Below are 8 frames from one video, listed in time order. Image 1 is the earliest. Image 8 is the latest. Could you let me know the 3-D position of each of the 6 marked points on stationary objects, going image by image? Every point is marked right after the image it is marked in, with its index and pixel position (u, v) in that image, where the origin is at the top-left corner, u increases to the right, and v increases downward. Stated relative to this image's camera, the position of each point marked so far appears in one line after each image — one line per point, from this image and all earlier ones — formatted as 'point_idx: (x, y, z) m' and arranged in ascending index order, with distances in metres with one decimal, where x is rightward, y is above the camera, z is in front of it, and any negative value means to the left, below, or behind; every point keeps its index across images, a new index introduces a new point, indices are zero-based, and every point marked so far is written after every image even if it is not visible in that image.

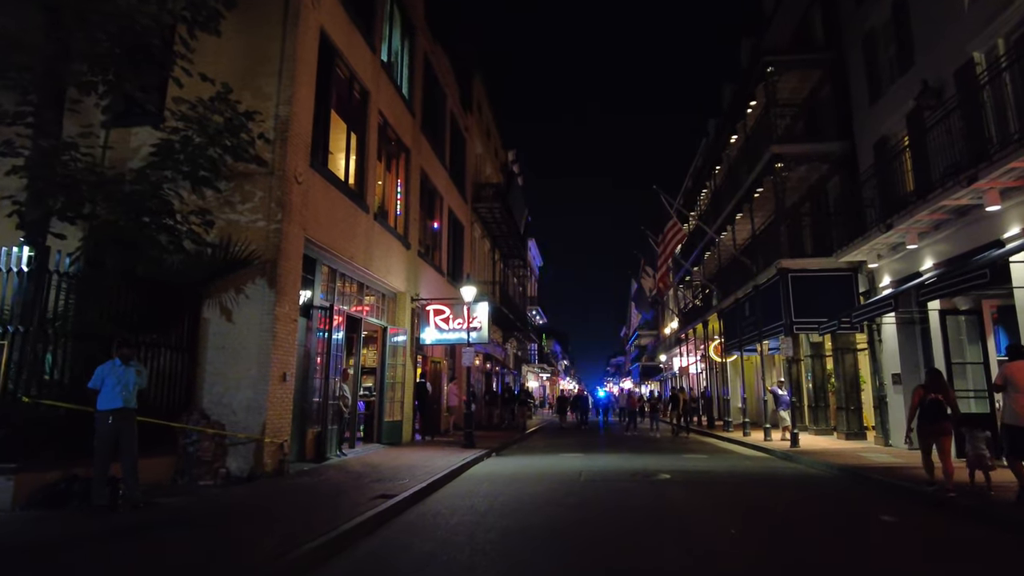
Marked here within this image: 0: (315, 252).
0: (-4.0, +0.7, +12.8) m
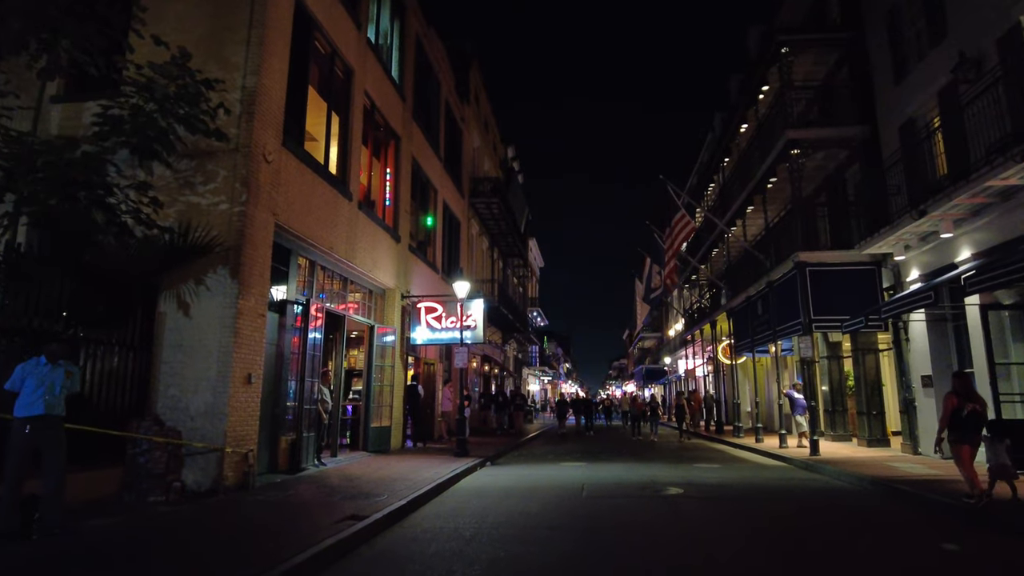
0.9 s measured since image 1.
0: (-4.1, +0.9, +11.6) m
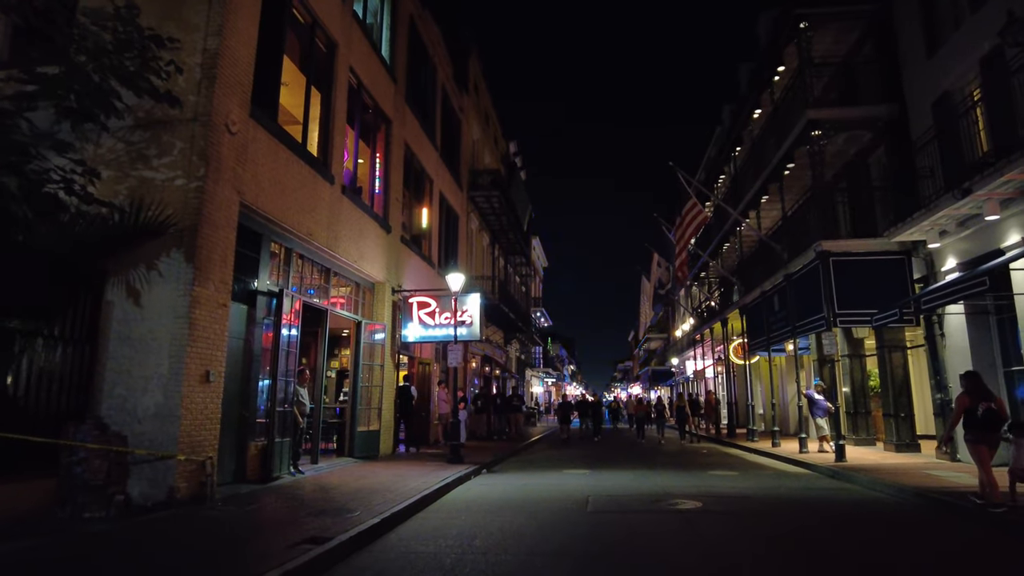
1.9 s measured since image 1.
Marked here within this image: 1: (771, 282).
0: (-4.1, +1.0, +10.4) m
1: (+7.6, +0.2, +19.0) m
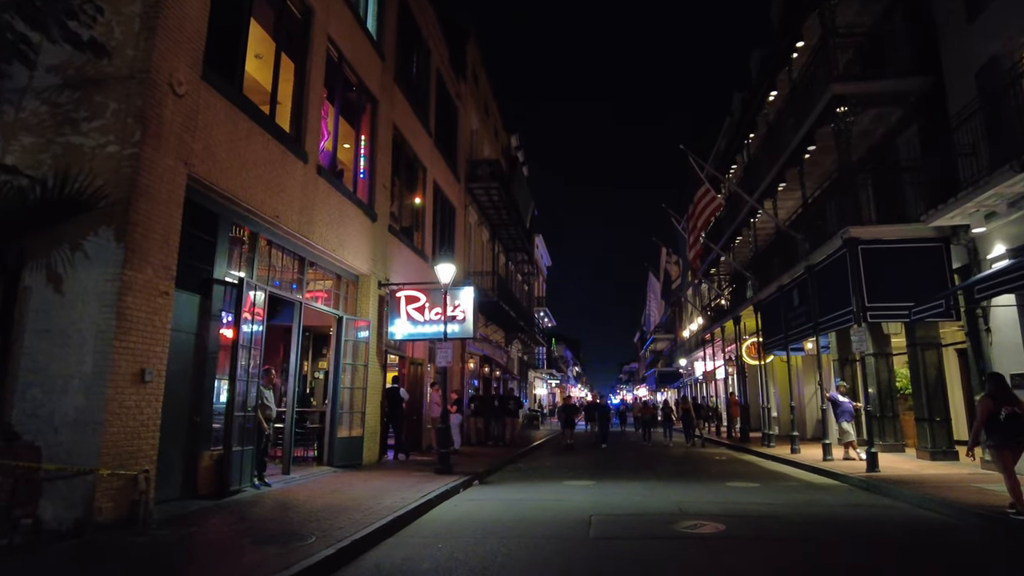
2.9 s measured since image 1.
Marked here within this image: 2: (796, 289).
0: (-4.2, +1.2, +9.2) m
1: (+7.6, +0.4, +17.6) m
2: (+7.6, 0.0, +17.3) m
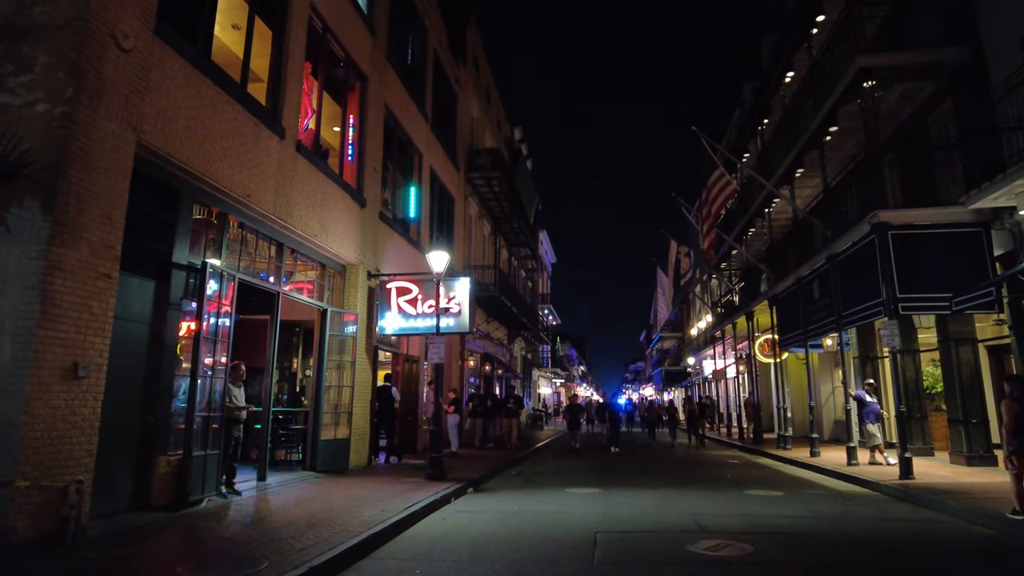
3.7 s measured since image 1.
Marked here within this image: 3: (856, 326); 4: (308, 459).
0: (-4.3, +1.4, +8.2) m
1: (+7.6, +0.6, +16.5) m
2: (+7.6, +0.2, +16.1) m
3: (+7.5, -0.8, +14.0) m
4: (-3.8, -3.2, +12.1) m
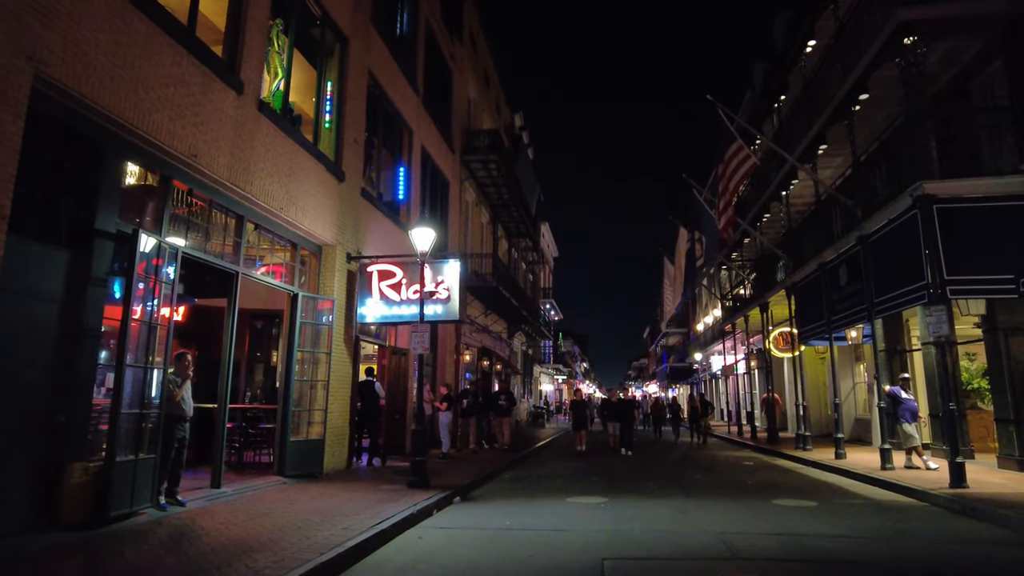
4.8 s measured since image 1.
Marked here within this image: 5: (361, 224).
0: (-4.4, +1.7, +6.8) m
1: (+7.5, +0.9, +15.1) m
2: (+7.6, +0.5, +14.7) m
3: (+7.4, -0.5, +12.6) m
4: (-3.9, -2.9, +10.8) m
5: (-3.1, +1.3, +13.2) m
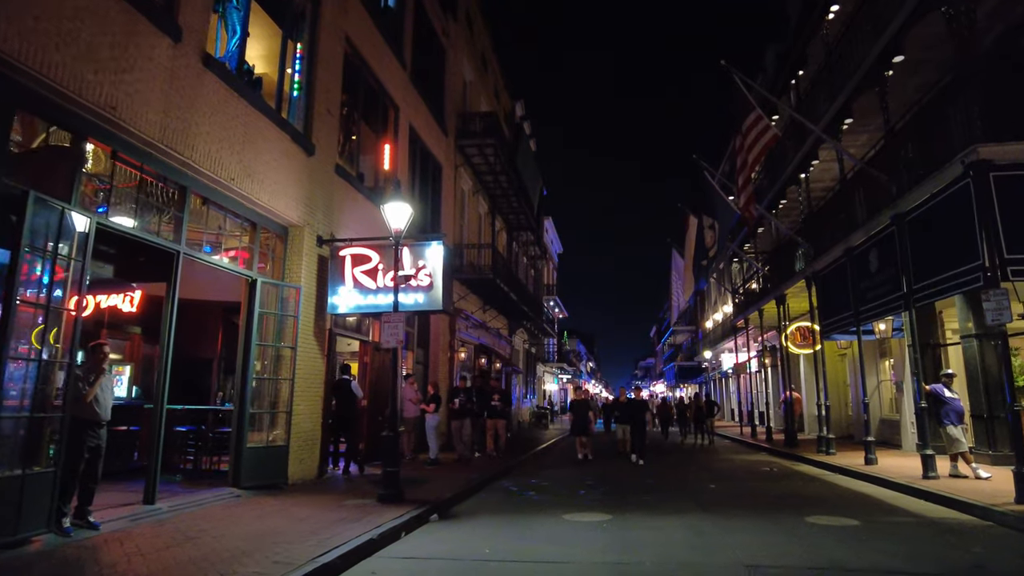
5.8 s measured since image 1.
0: (-4.6, +1.9, +5.4) m
1: (+7.4, +1.1, +13.6) m
2: (+7.4, +0.8, +13.2) m
3: (+7.3, -0.2, +11.1) m
4: (-4.1, -2.7, +9.4) m
5: (-3.3, +1.5, +11.9) m
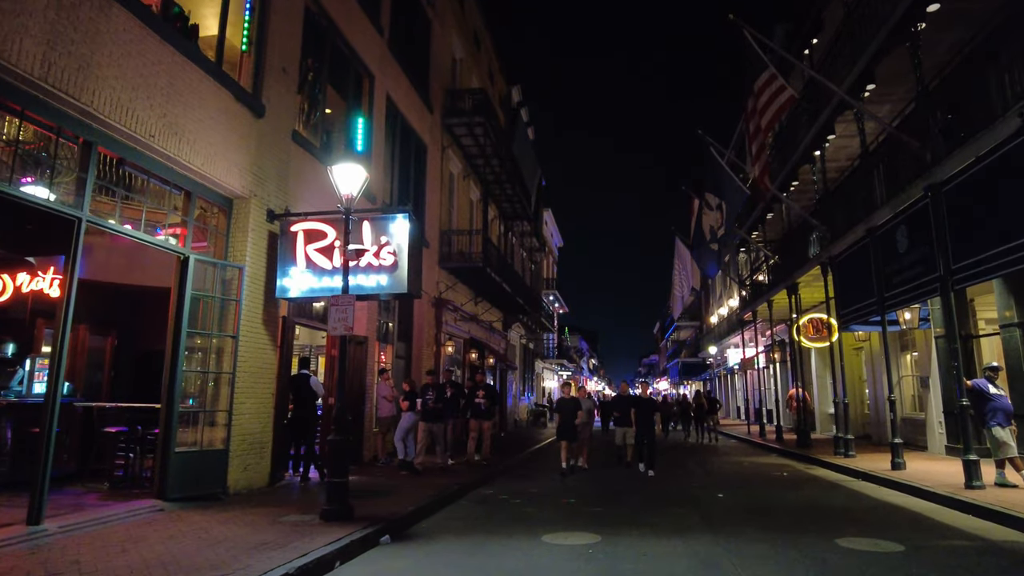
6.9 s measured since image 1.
0: (-5.0, +2.2, +4.0) m
1: (+7.1, +1.5, +12.1) m
2: (+7.1, +1.1, +11.8) m
3: (+6.9, +0.1, +9.7) m
4: (-4.4, -2.4, +8.0) m
5: (-3.6, +1.8, +10.5) m
